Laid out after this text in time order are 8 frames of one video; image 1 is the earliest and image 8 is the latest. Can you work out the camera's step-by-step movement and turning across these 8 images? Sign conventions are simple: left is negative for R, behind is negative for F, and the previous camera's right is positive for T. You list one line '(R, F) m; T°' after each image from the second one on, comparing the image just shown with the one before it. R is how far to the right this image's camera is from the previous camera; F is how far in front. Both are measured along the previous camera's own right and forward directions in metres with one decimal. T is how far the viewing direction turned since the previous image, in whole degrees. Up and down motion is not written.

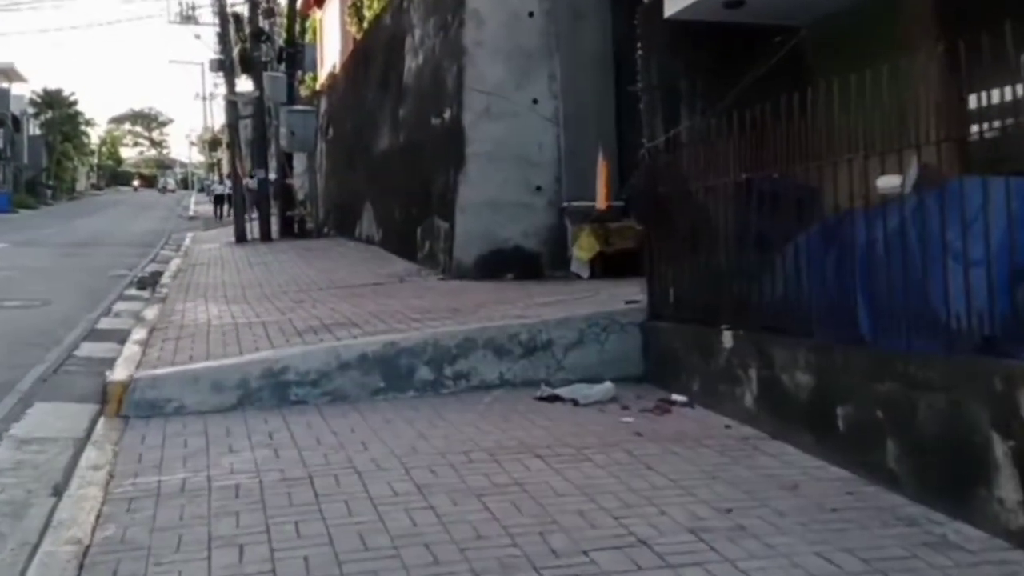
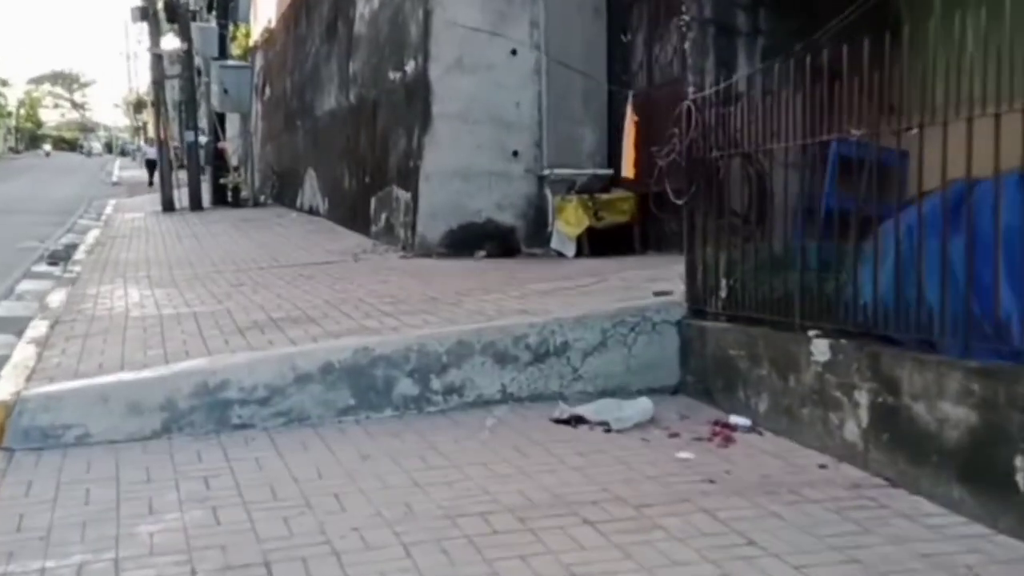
(-0.3, +1.2) m; +4°
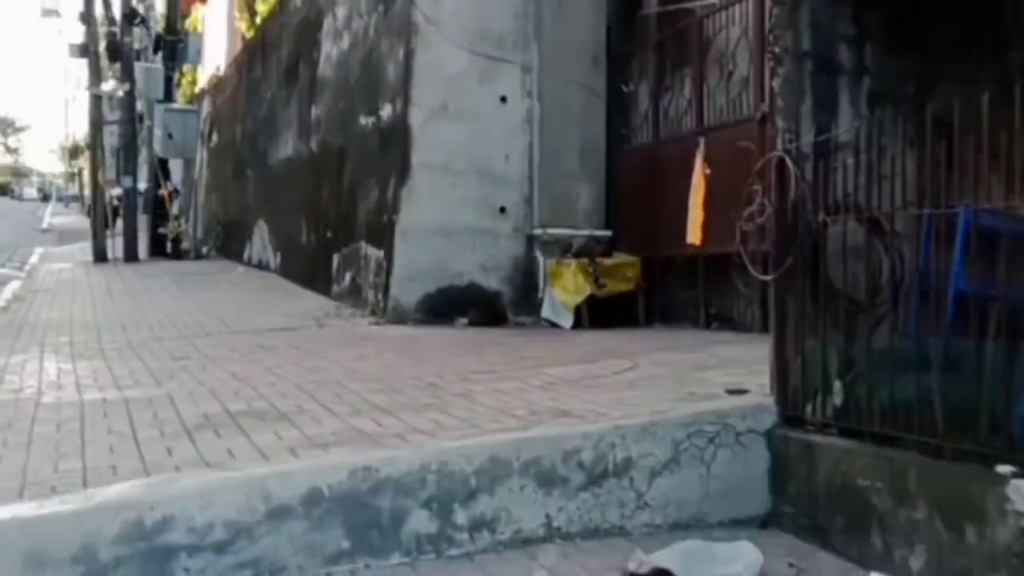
(-0.4, +1.1) m; +4°
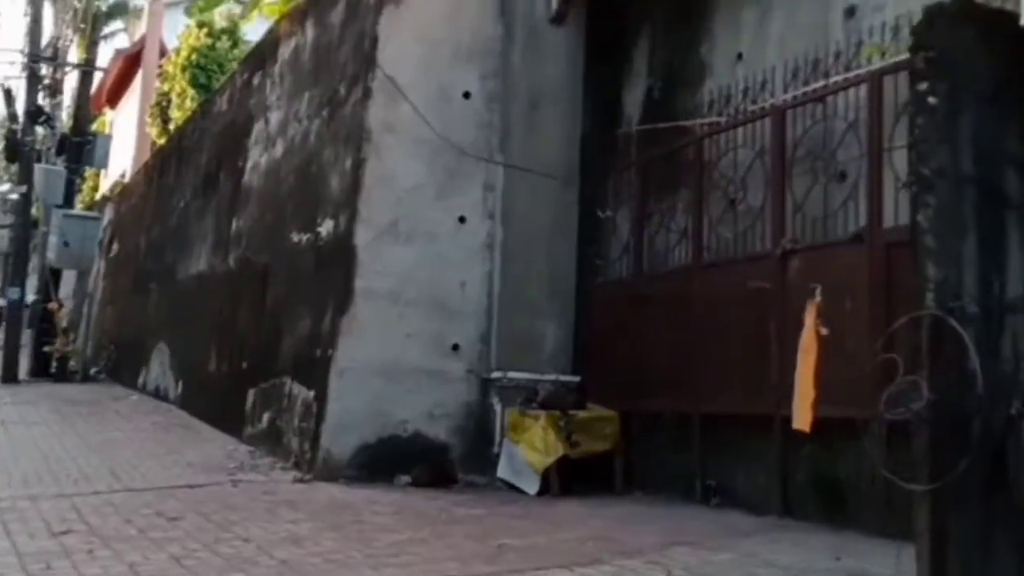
(-0.4, +1.1) m; +6°
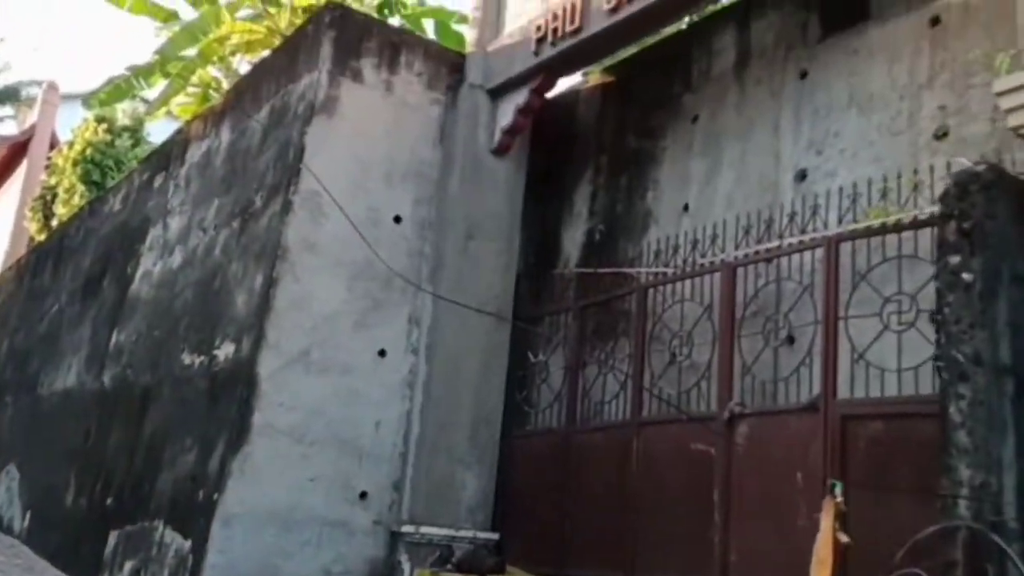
(-0.4, +0.6) m; +7°
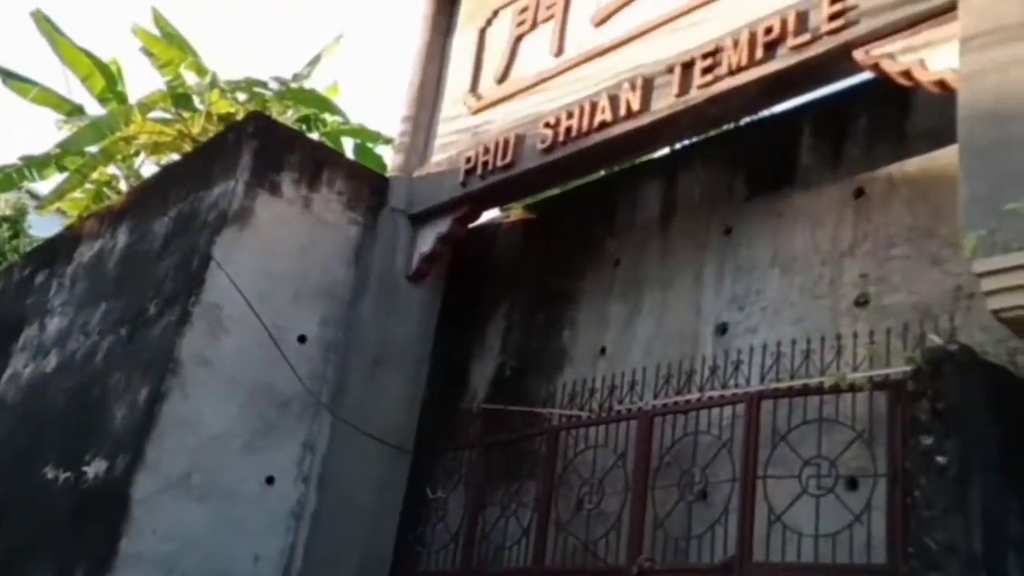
(-0.2, +0.2) m; +7°
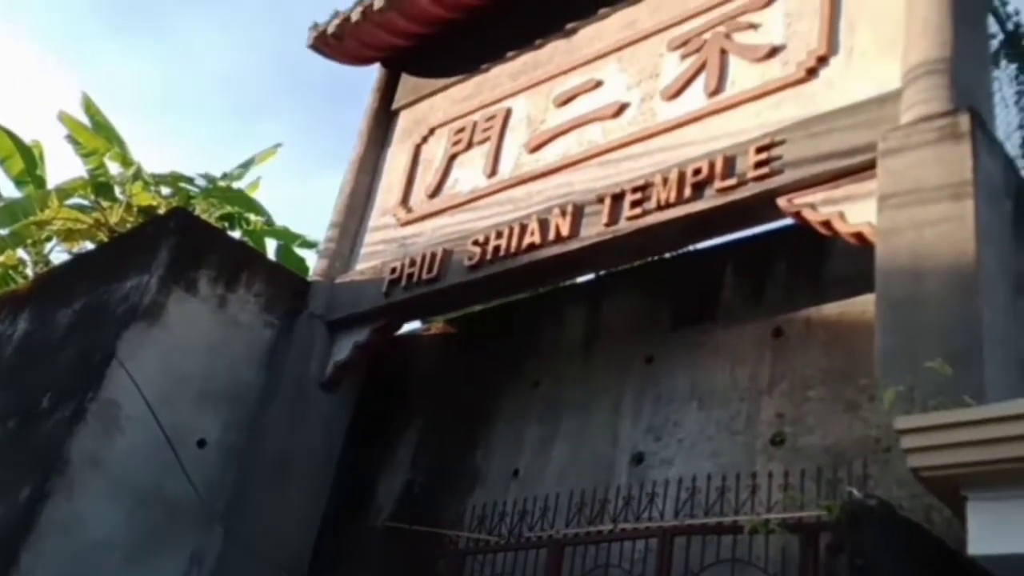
(-0.1, +0.1) m; +5°
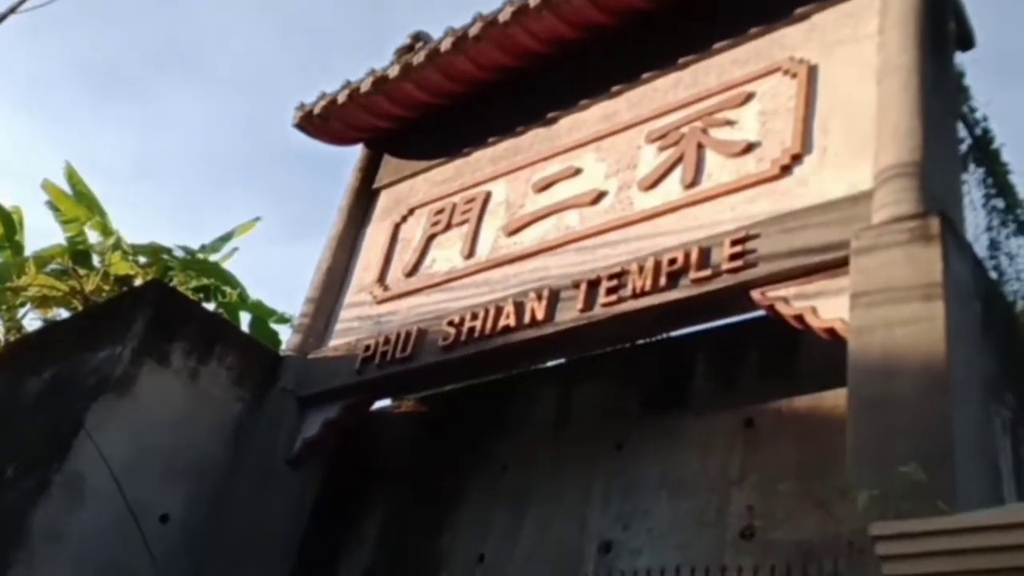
(0.0, 0.0) m; +1°
